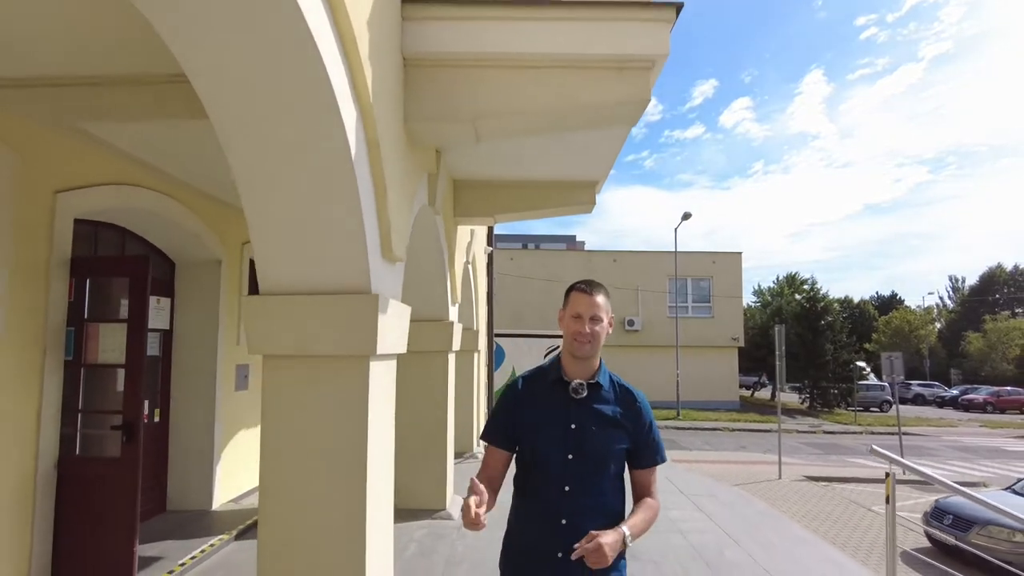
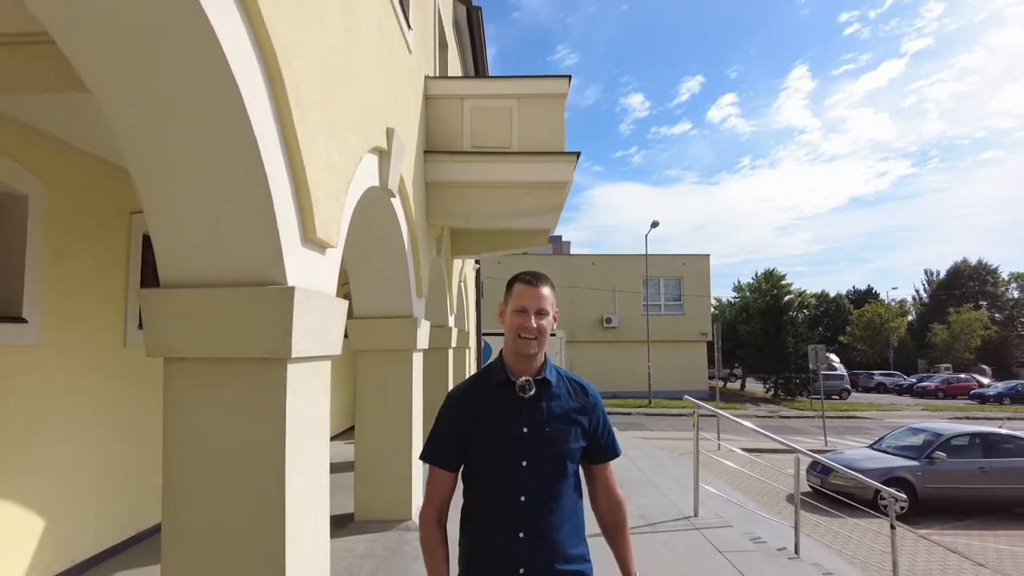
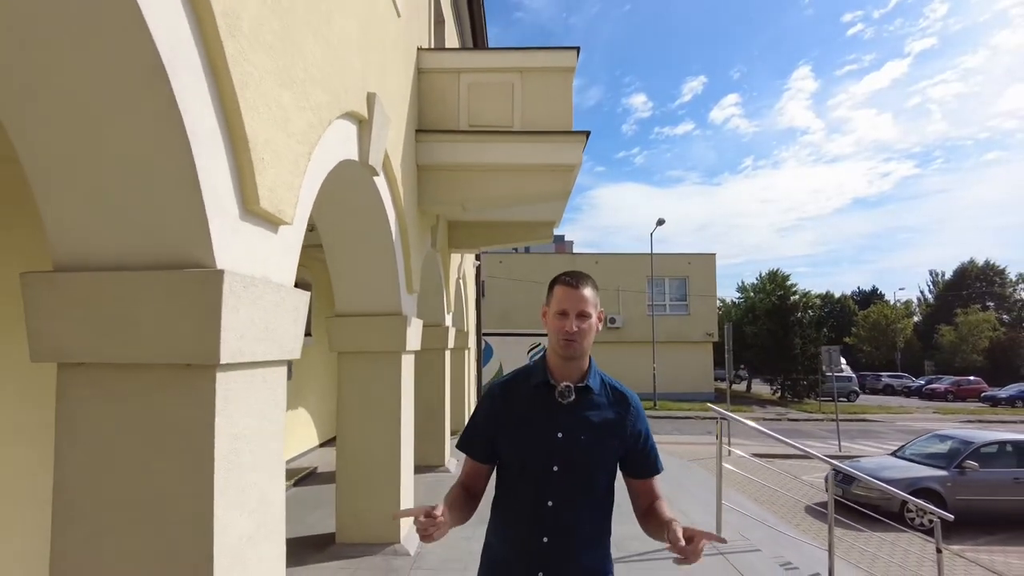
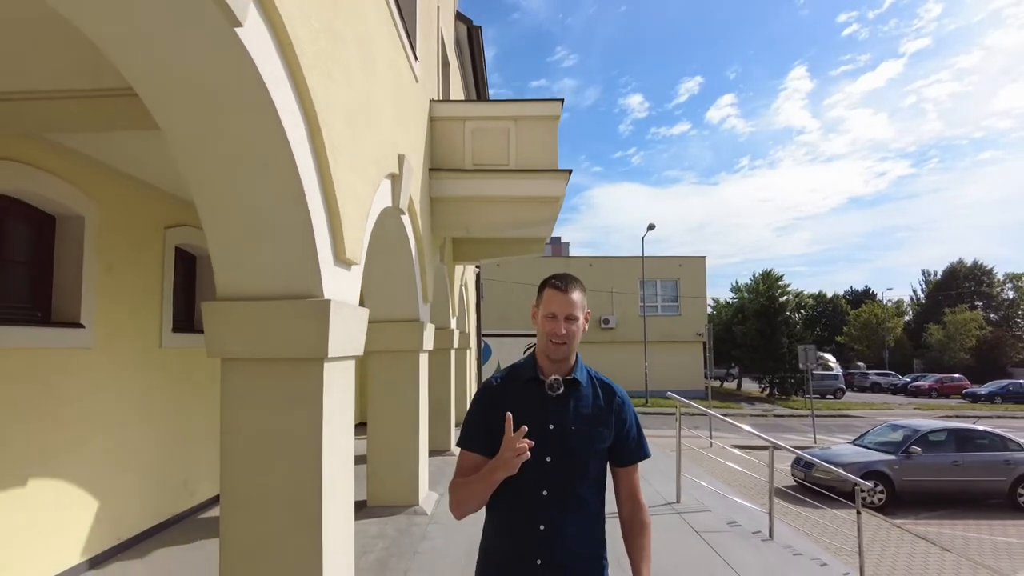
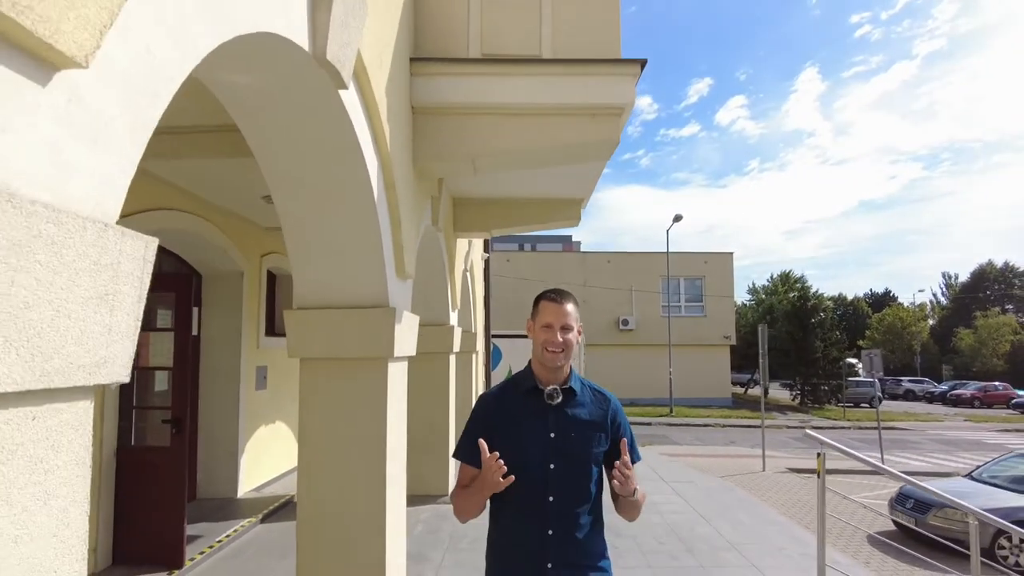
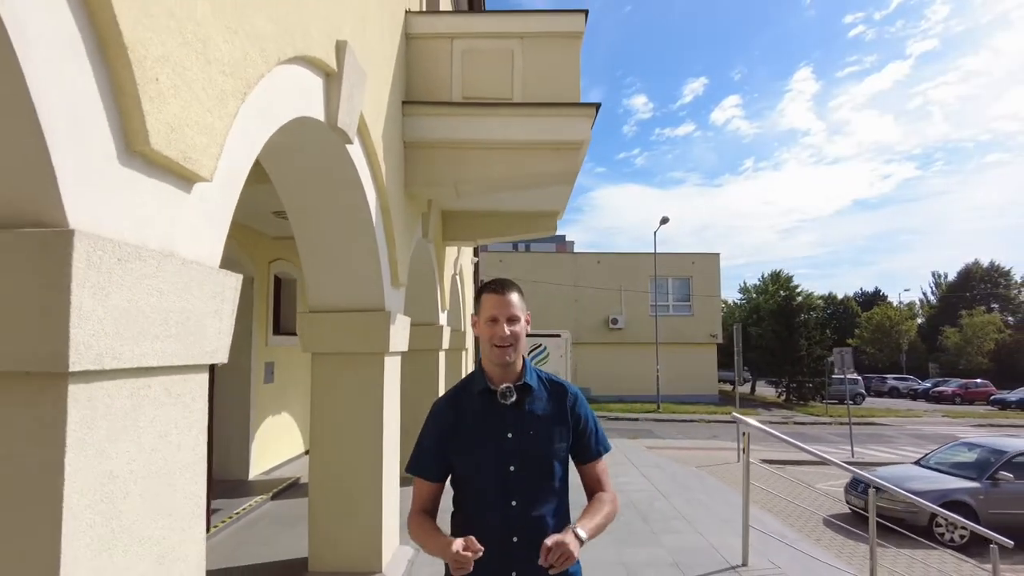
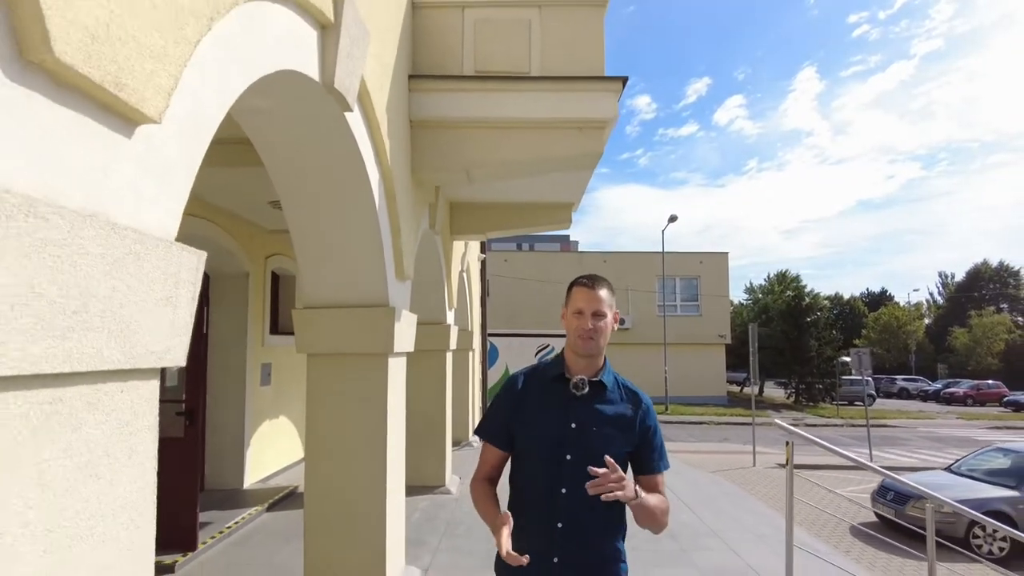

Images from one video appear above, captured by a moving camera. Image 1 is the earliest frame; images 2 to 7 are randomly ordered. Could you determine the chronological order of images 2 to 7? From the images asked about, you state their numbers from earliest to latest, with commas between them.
5, 7, 6, 3, 2, 4
